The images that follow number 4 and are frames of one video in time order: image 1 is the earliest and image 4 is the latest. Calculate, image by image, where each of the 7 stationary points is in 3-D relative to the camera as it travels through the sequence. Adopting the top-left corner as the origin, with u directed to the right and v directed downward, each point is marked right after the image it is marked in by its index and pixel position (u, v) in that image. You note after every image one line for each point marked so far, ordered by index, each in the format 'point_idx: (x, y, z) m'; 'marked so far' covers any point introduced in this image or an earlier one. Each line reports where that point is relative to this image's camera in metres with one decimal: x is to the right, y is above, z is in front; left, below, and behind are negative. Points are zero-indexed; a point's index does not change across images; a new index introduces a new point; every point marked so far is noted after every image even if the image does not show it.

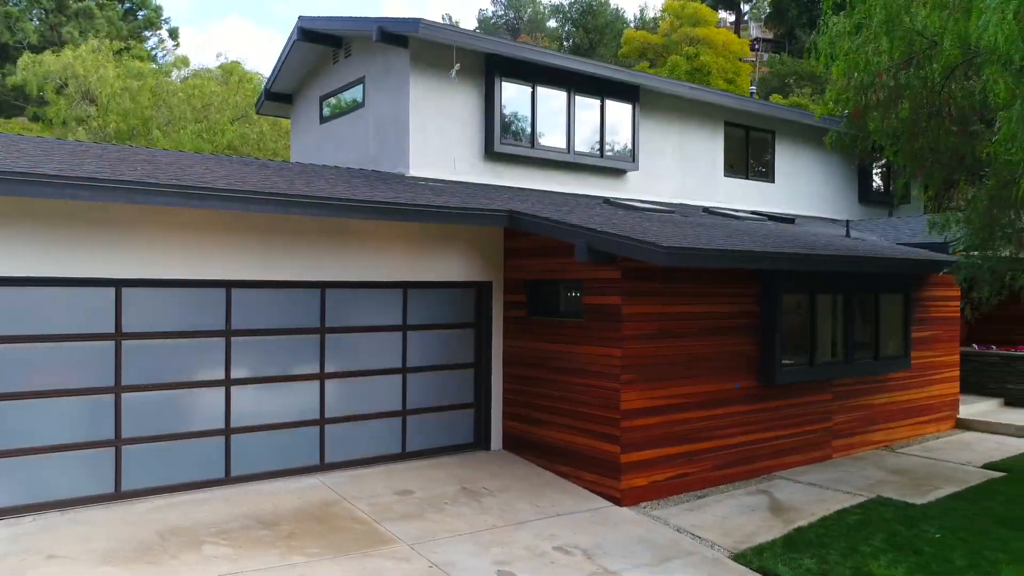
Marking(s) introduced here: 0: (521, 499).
0: (+0.1, -1.9, +7.0) m
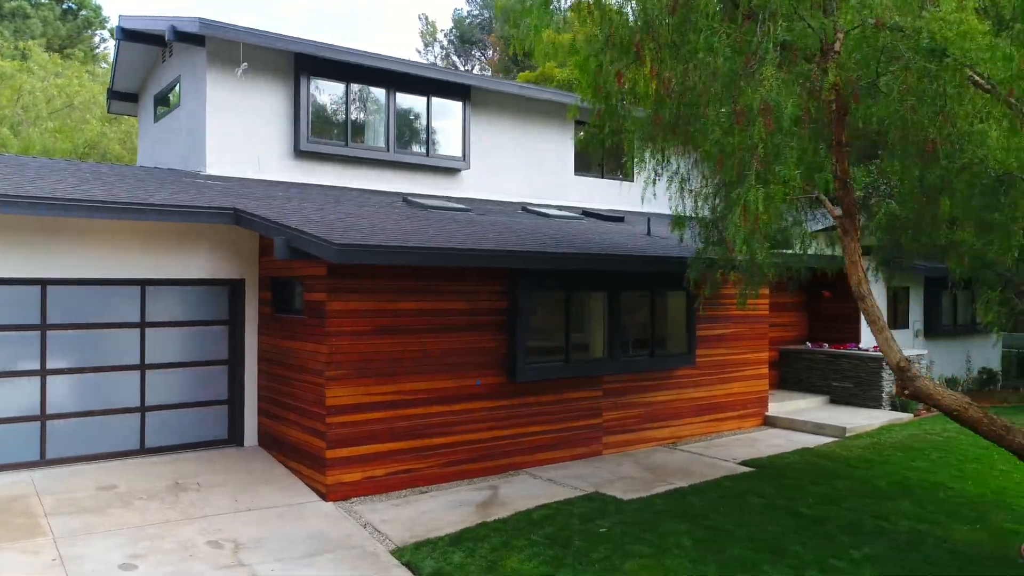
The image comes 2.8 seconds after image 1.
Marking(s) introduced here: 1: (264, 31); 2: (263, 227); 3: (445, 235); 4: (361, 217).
0: (-2.6, -1.9, +7.0) m
1: (-3.3, +3.4, +10.1) m
2: (-2.3, +0.6, +7.2) m
3: (-0.7, +0.5, +8.0) m
4: (-1.7, +0.8, +8.4) m
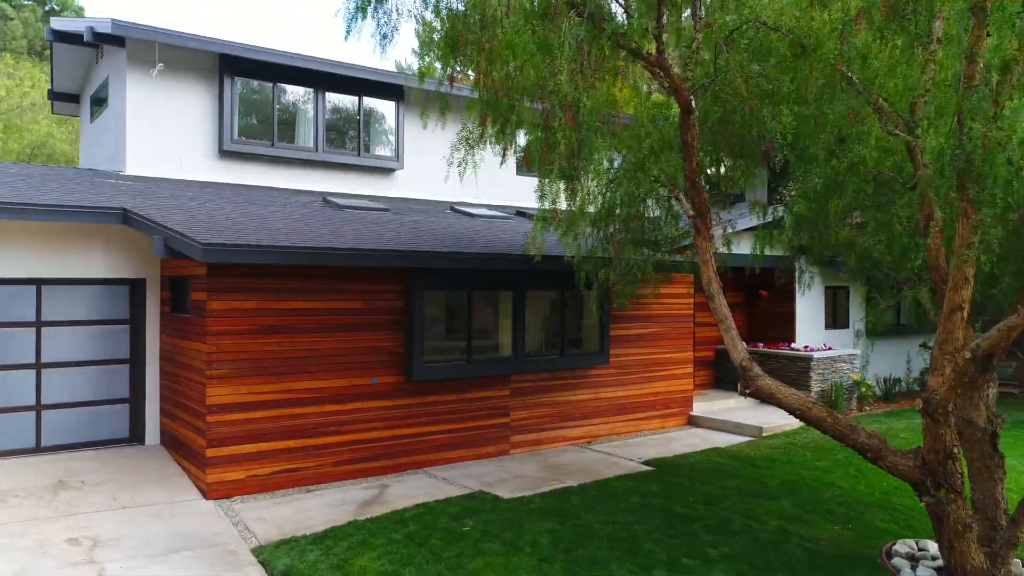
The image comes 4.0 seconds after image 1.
0: (-3.7, -1.9, +7.1) m
1: (-4.4, +3.4, +10.2) m
2: (-3.5, +0.6, +7.3) m
3: (-1.8, +0.6, +8.0) m
4: (-2.8, +0.8, +8.4) m
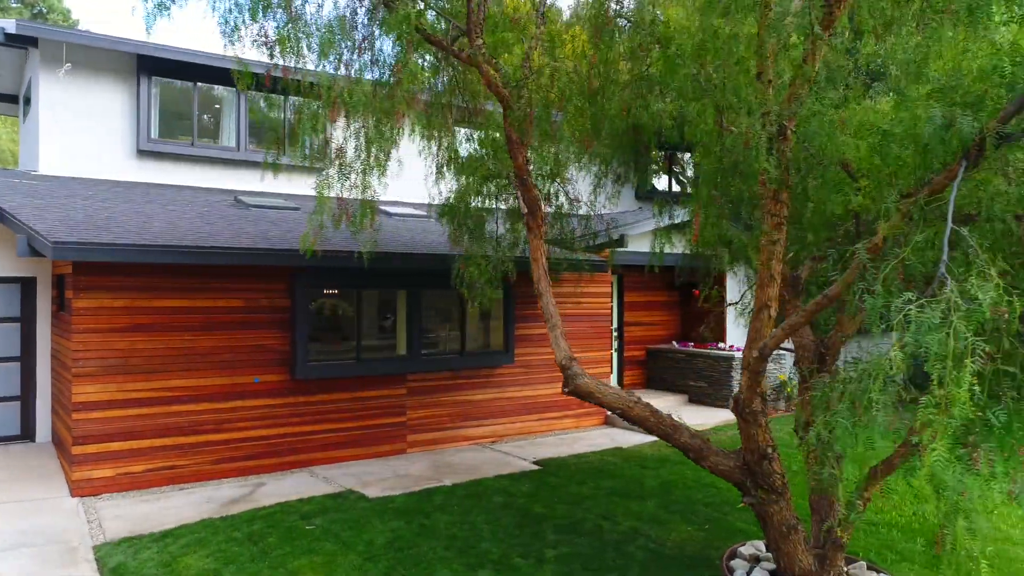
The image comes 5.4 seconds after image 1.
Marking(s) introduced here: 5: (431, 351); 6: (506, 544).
0: (-5.0, -1.9, +7.1) m
1: (-5.6, +3.4, +10.2) m
2: (-4.7, +0.6, +7.3) m
3: (-3.1, +0.6, +8.0) m
4: (-4.0, +0.8, +8.4) m
5: (-0.9, -0.8, +9.2) m
6: (0.0, -2.0, +6.0) m
